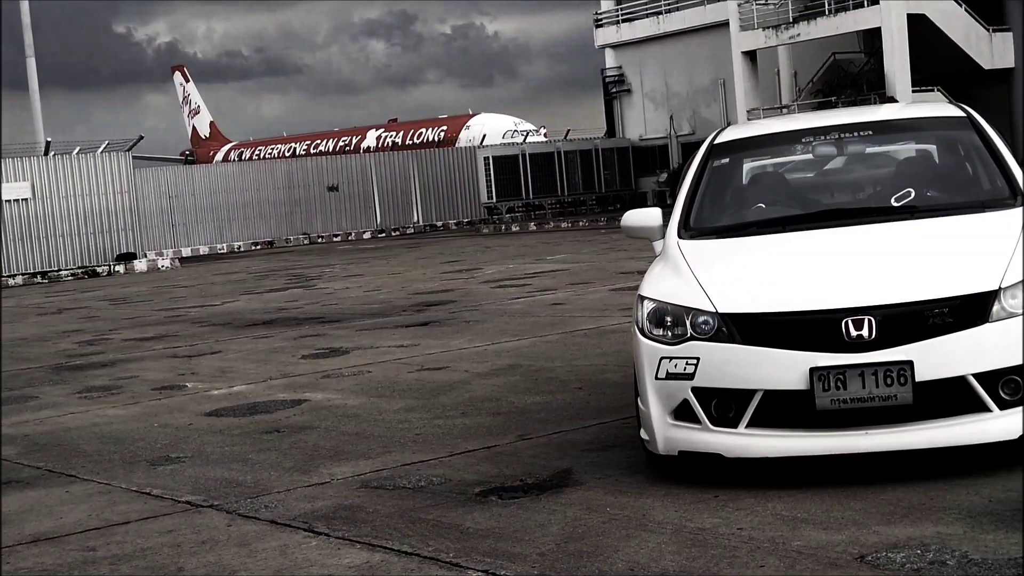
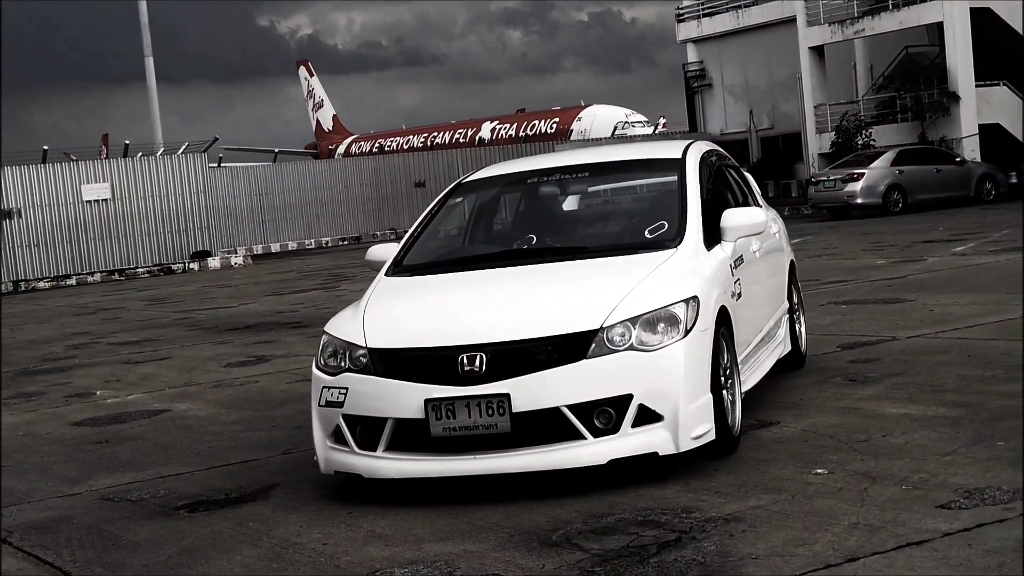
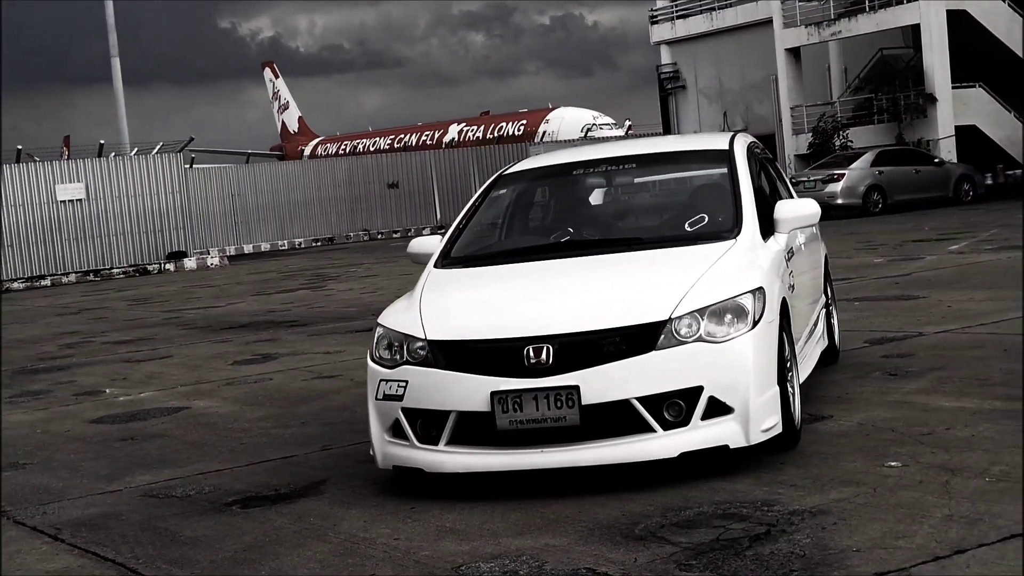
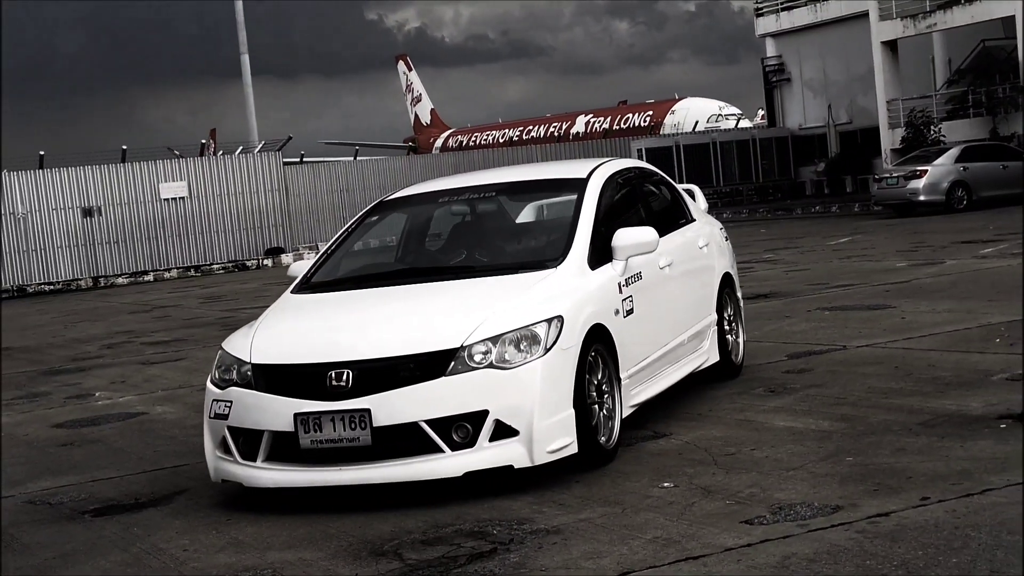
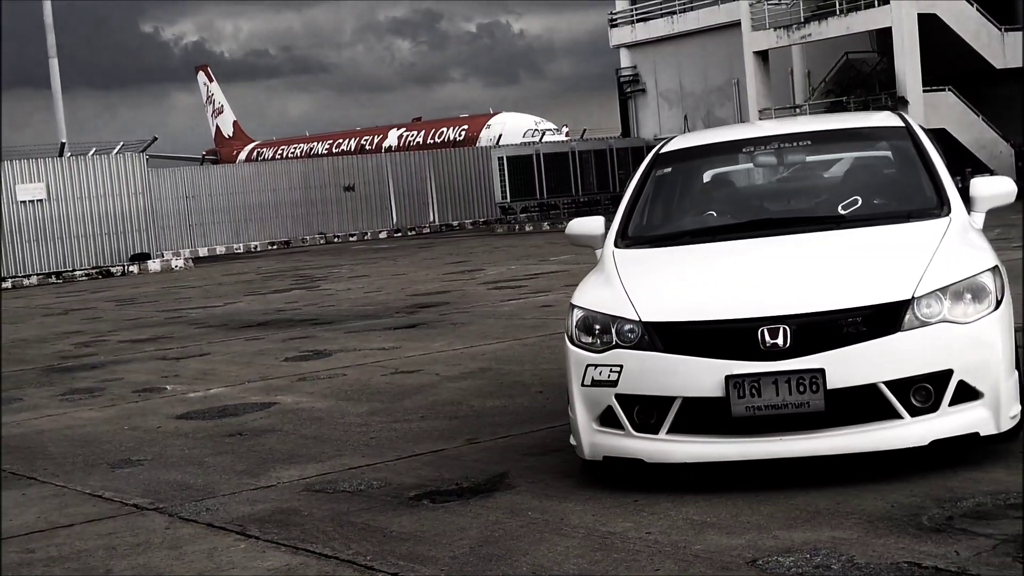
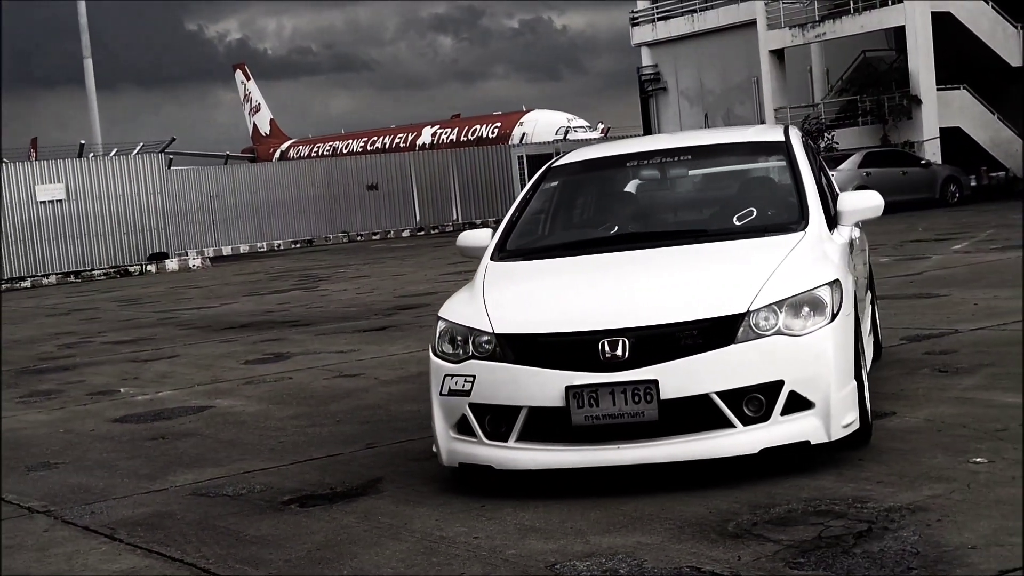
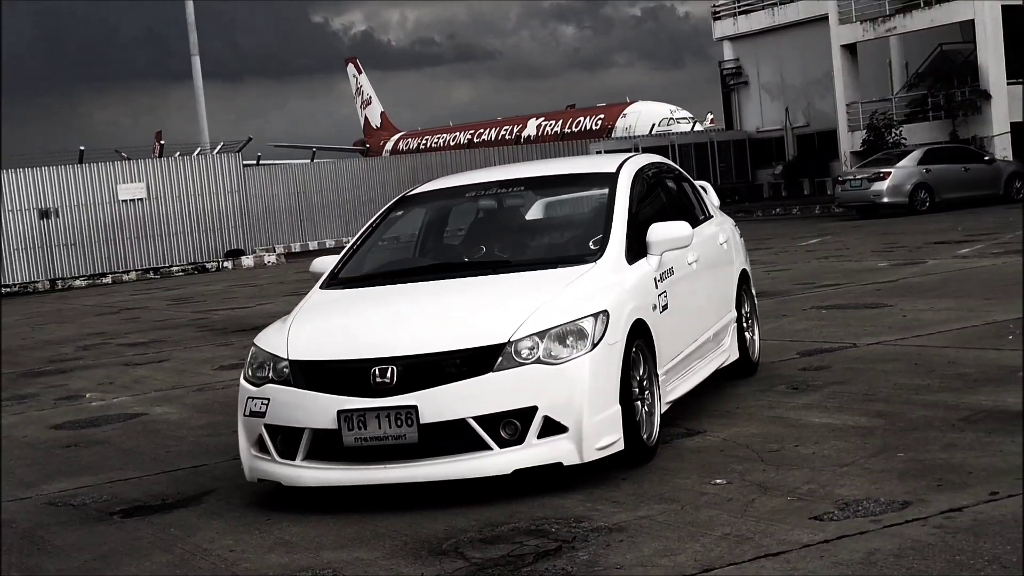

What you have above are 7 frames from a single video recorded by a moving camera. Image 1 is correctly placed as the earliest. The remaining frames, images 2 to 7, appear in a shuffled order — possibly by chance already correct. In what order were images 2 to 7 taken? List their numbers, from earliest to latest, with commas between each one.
5, 6, 3, 2, 7, 4
